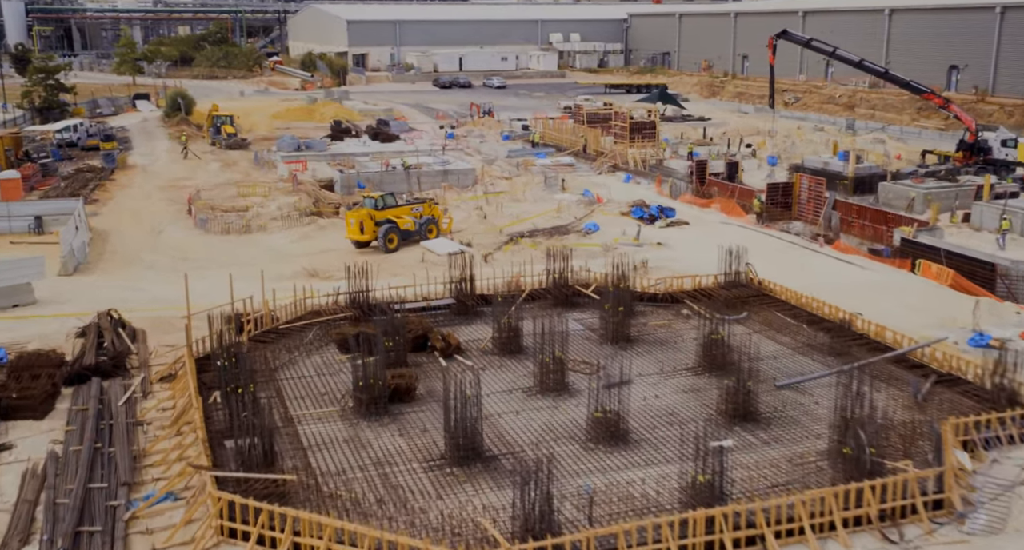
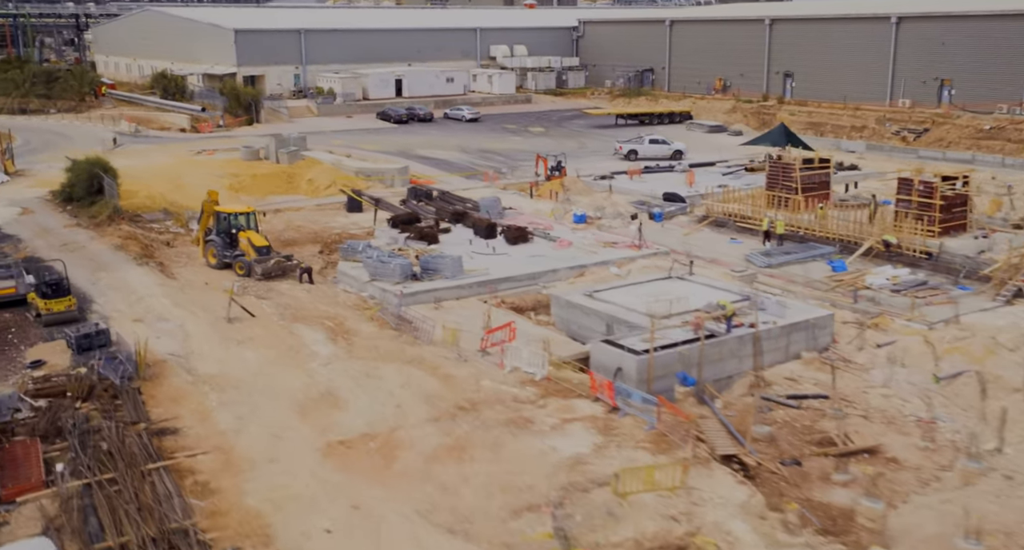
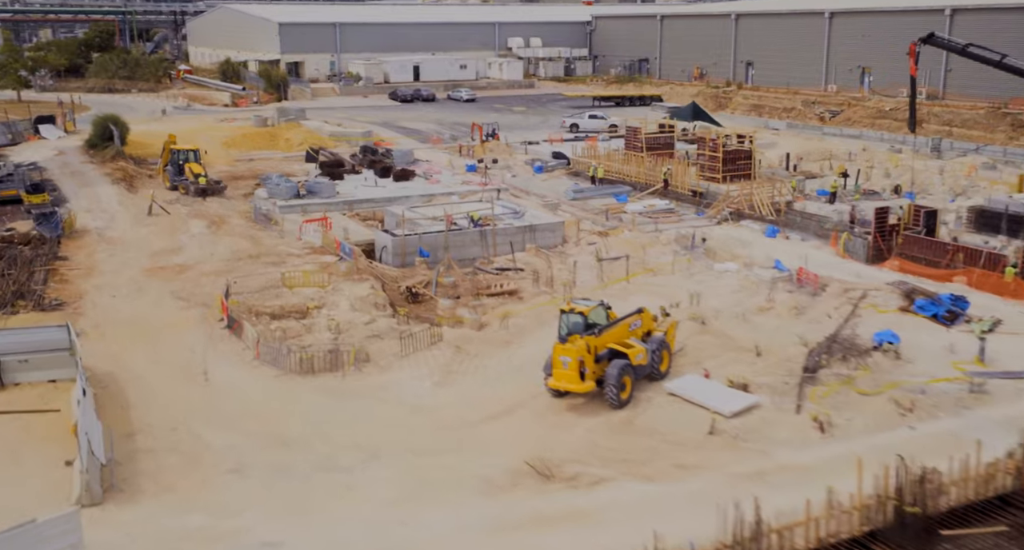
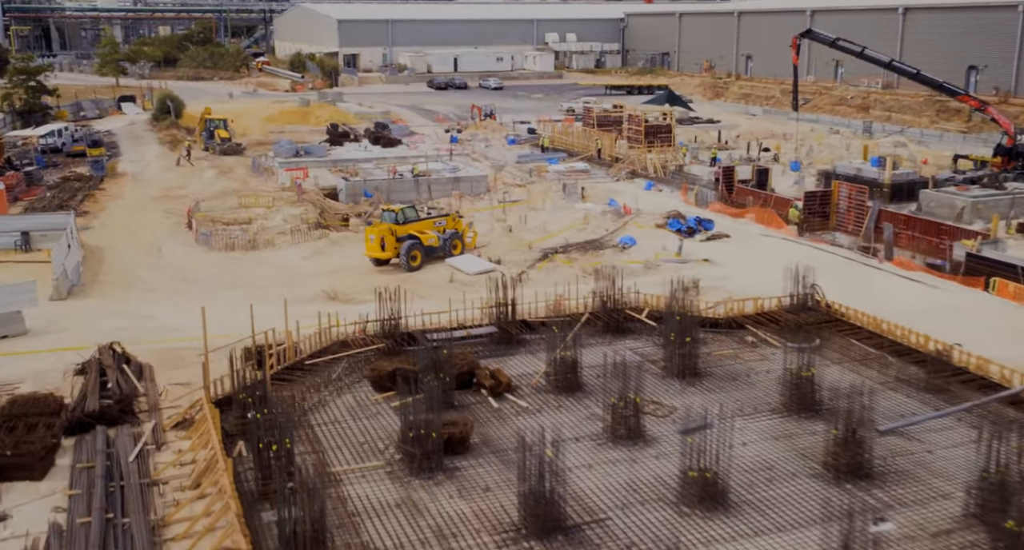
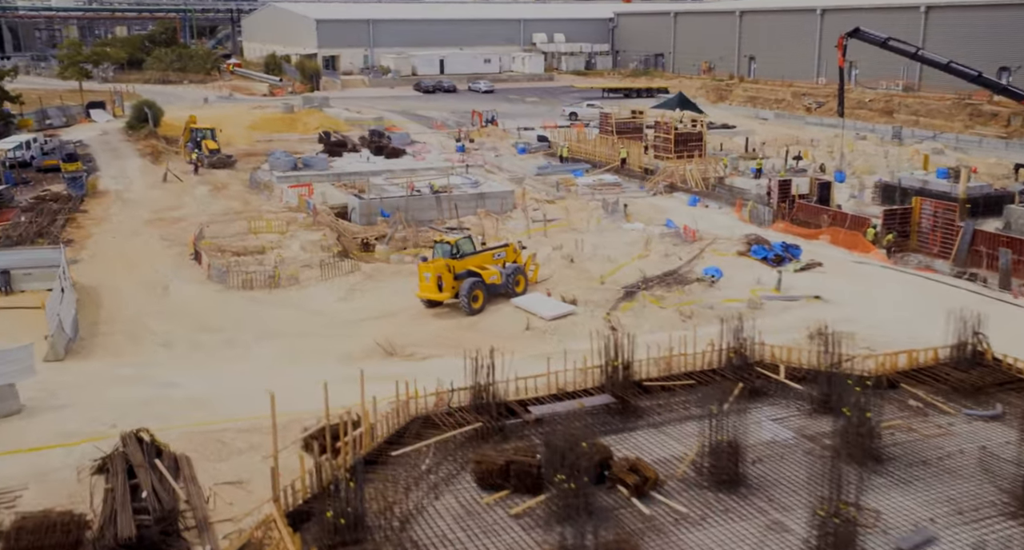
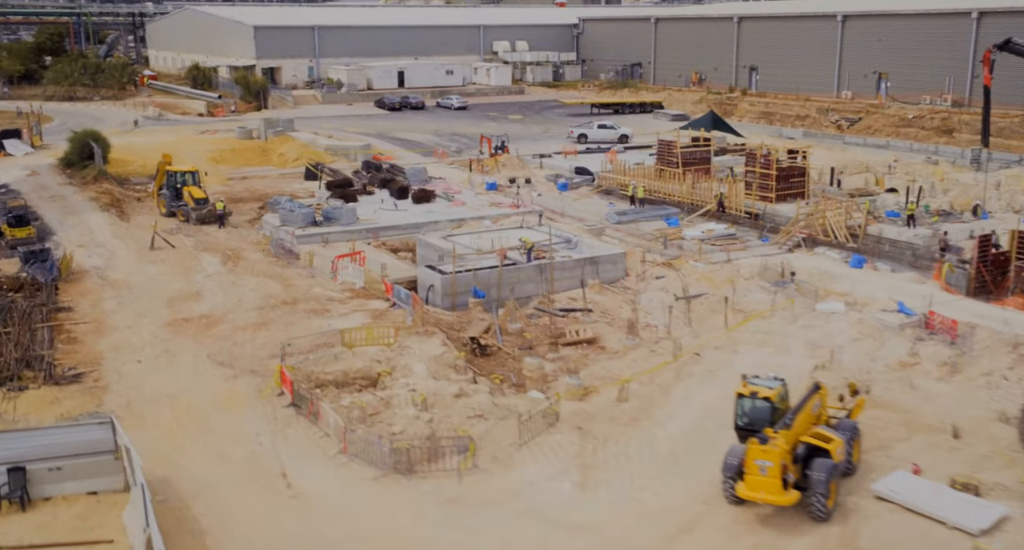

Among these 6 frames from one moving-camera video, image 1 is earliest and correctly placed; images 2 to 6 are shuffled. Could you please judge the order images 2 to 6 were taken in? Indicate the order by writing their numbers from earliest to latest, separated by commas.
4, 5, 3, 6, 2
